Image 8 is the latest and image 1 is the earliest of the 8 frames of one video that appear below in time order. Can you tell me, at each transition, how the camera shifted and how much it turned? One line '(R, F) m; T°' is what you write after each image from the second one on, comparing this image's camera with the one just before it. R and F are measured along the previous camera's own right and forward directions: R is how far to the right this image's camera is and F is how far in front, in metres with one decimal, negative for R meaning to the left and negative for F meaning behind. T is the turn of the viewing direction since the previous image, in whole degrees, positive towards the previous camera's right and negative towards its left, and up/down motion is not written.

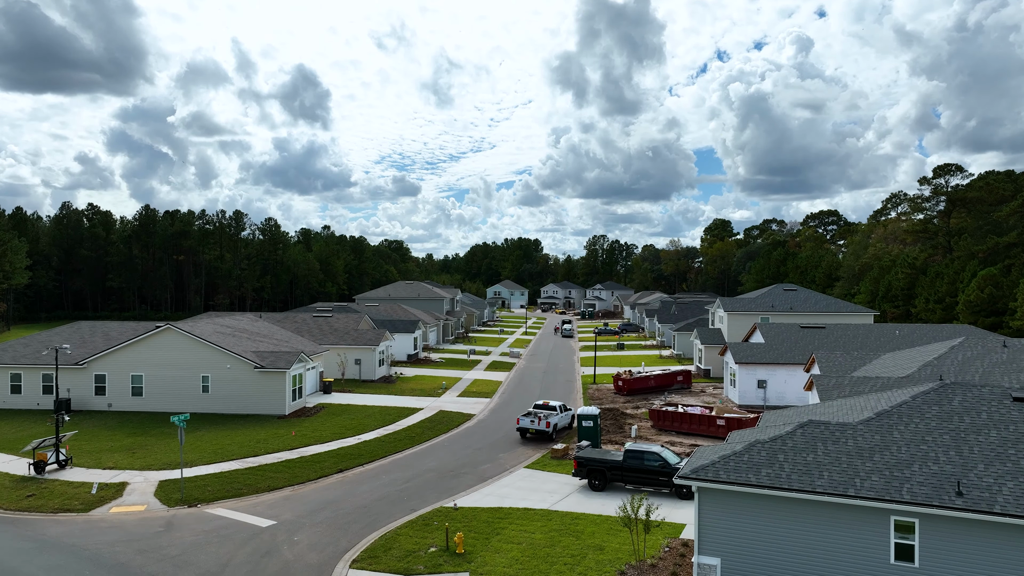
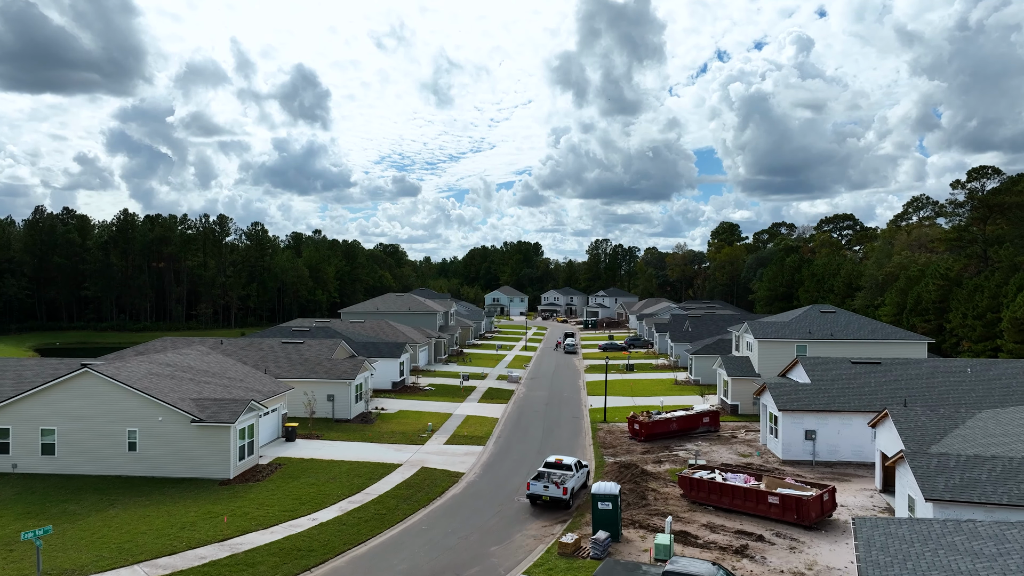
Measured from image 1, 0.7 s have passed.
(+0.1, +4.9) m; 0°
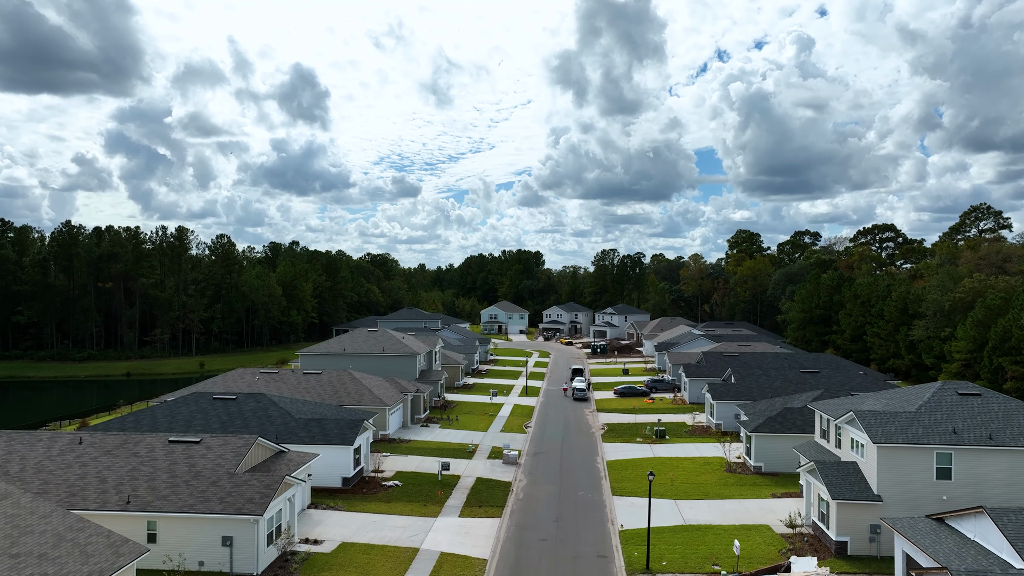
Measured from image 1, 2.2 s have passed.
(+0.2, +10.7) m; 0°
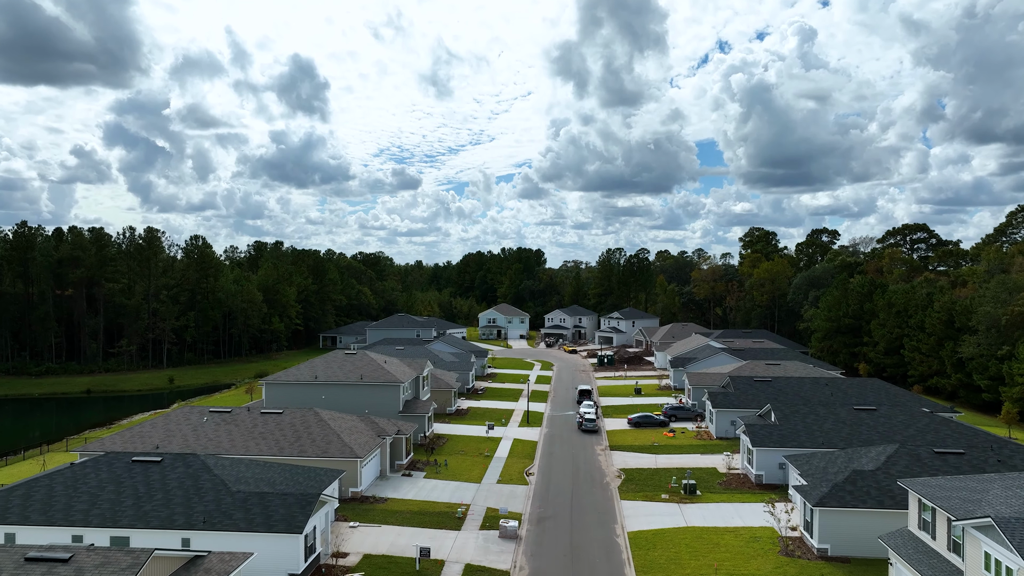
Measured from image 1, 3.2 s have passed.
(+0.1, +6.7) m; 0°
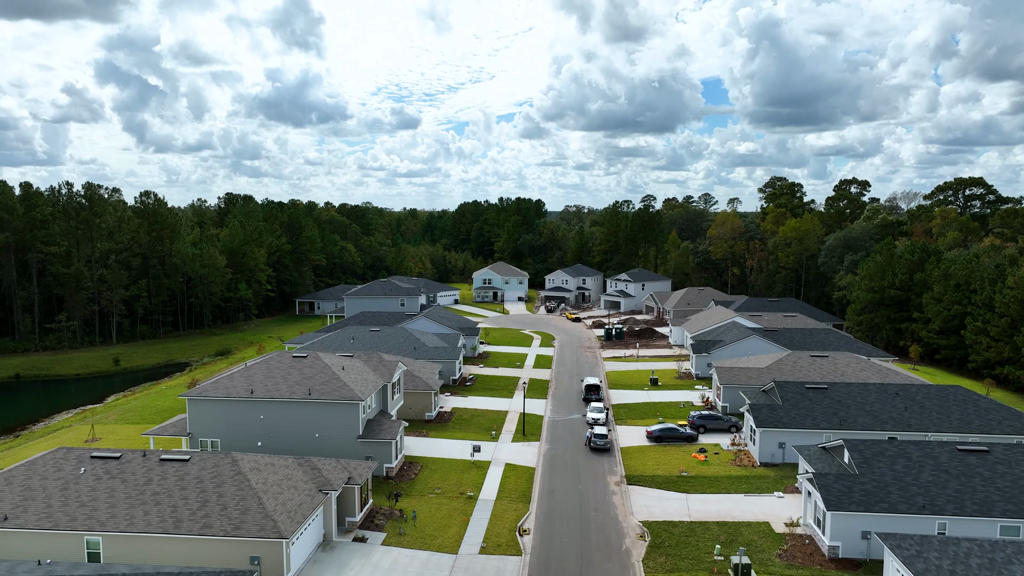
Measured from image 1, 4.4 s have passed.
(+0.5, +9.3) m; 0°
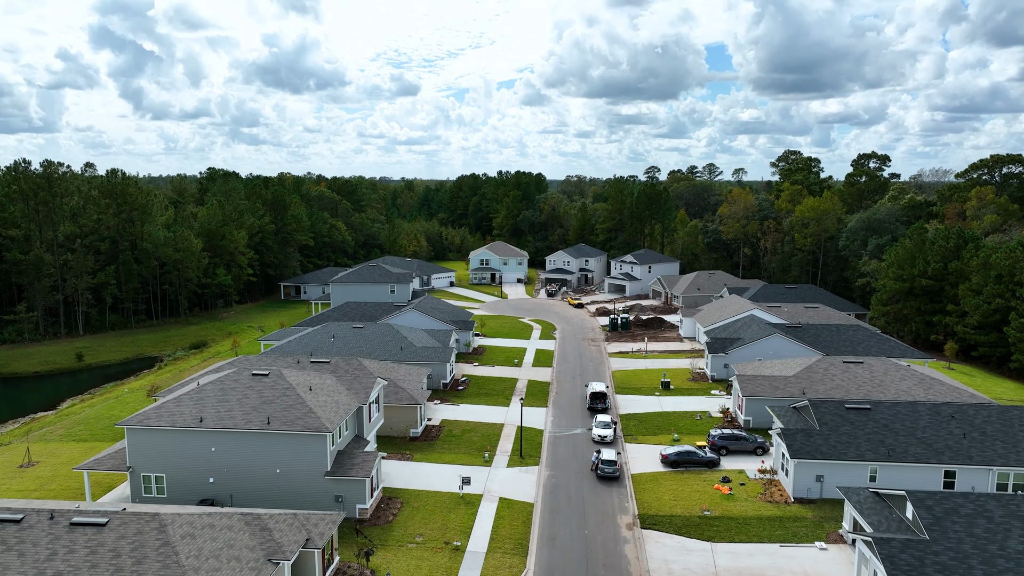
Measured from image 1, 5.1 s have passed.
(+0.2, +5.0) m; 0°
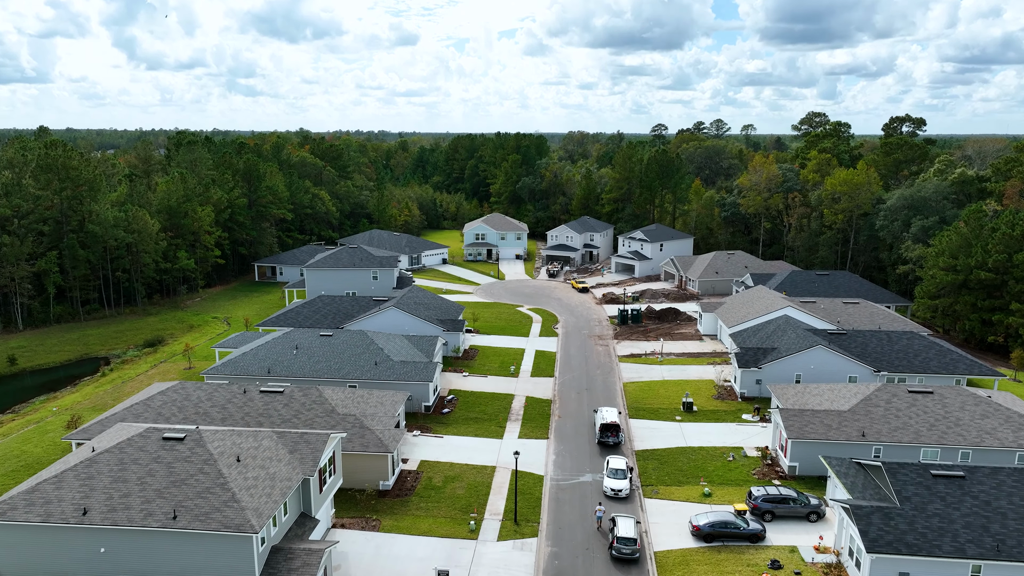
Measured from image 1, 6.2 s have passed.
(+0.3, +7.3) m; 0°
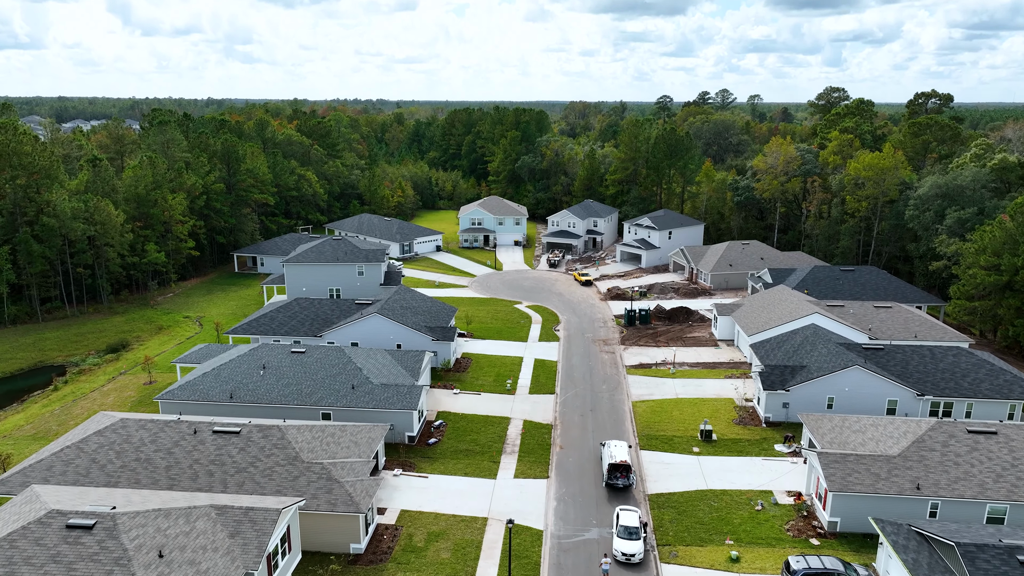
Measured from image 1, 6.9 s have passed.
(+0.2, +4.8) m; 0°
